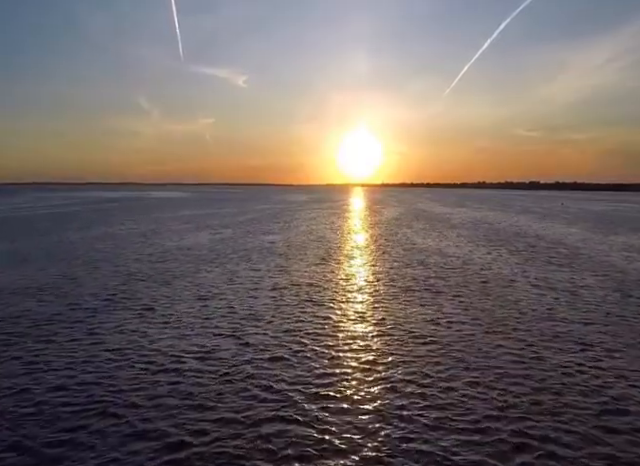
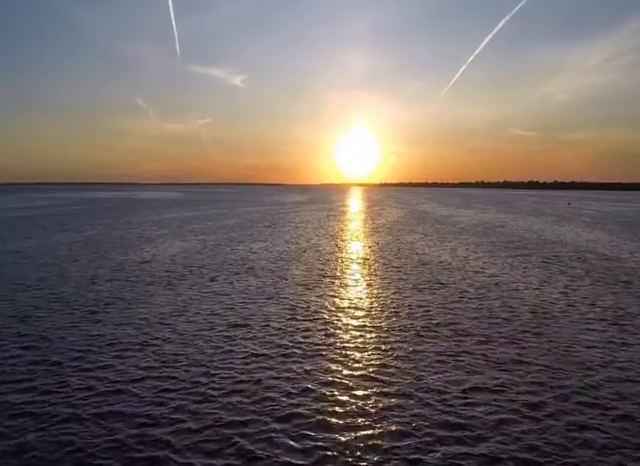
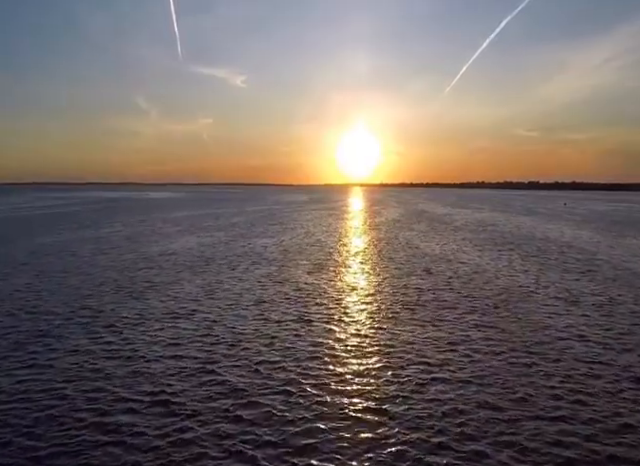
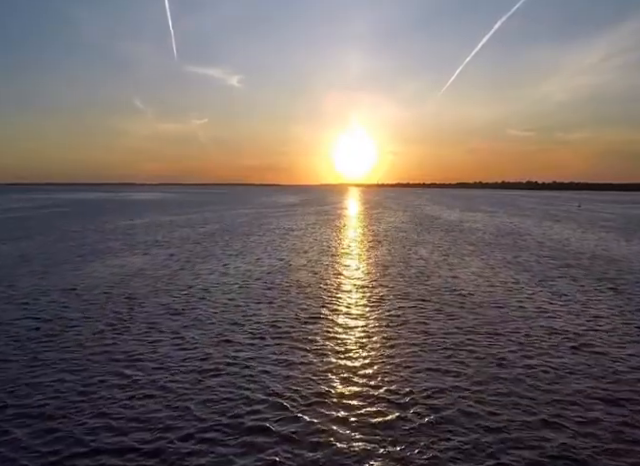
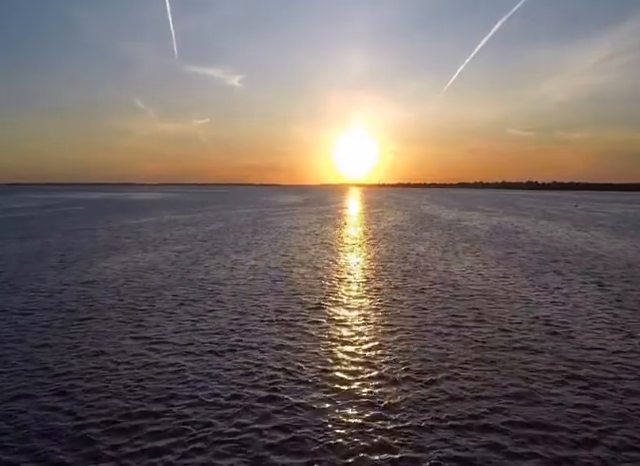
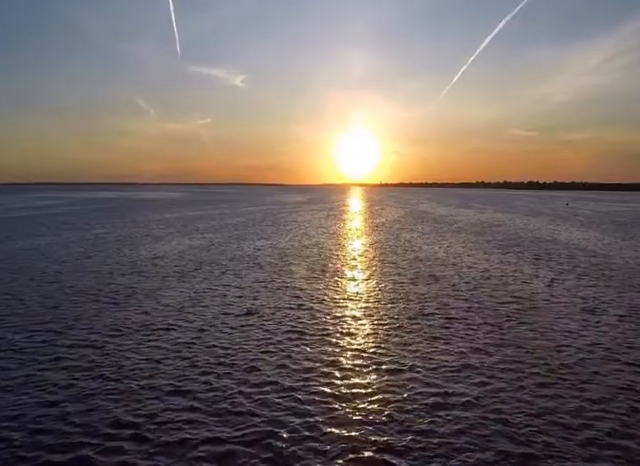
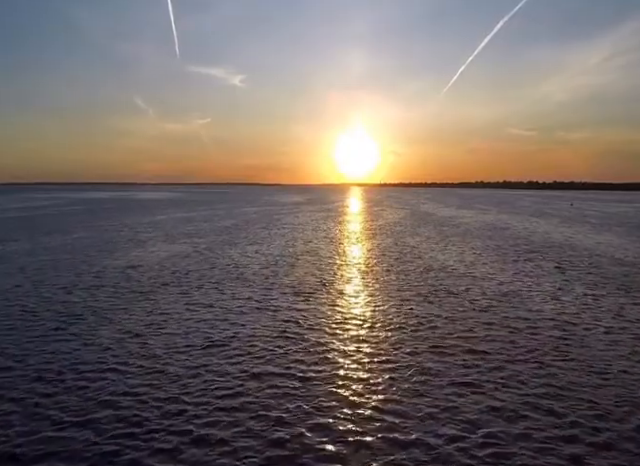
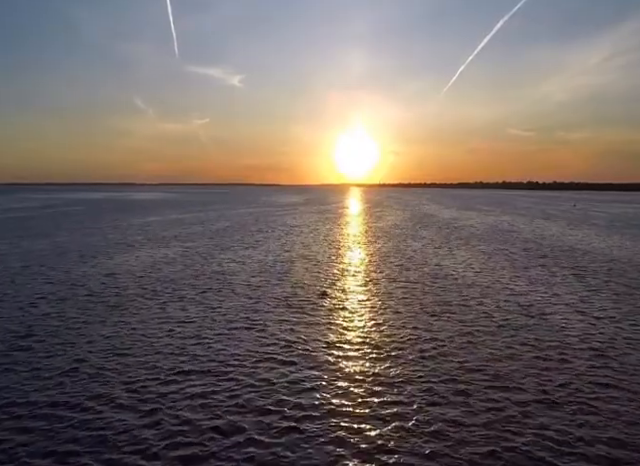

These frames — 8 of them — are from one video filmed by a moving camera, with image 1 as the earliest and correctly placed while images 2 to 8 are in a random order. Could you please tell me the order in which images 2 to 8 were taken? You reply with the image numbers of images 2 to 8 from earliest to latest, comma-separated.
3, 6, 2, 7, 8, 5, 4
